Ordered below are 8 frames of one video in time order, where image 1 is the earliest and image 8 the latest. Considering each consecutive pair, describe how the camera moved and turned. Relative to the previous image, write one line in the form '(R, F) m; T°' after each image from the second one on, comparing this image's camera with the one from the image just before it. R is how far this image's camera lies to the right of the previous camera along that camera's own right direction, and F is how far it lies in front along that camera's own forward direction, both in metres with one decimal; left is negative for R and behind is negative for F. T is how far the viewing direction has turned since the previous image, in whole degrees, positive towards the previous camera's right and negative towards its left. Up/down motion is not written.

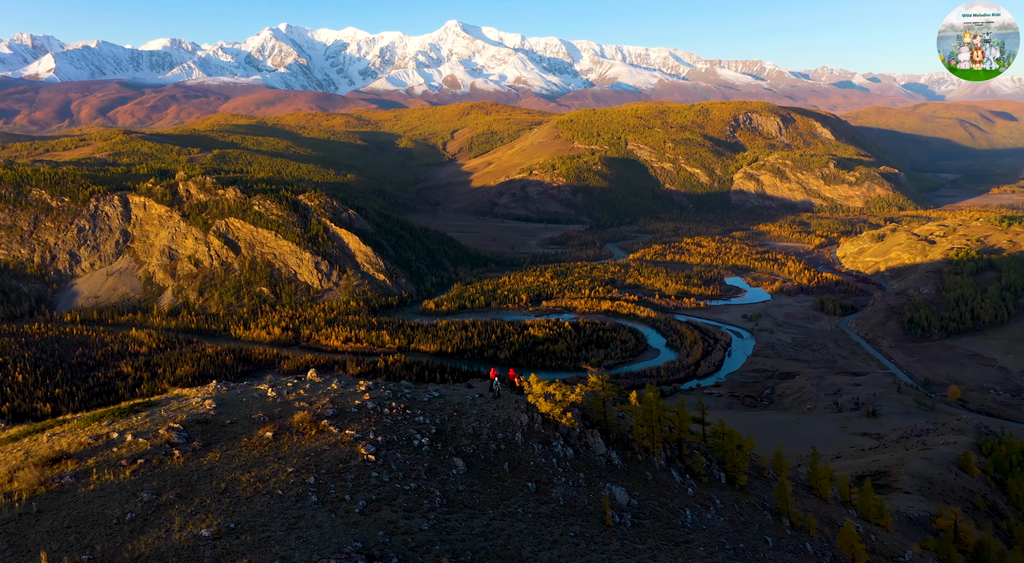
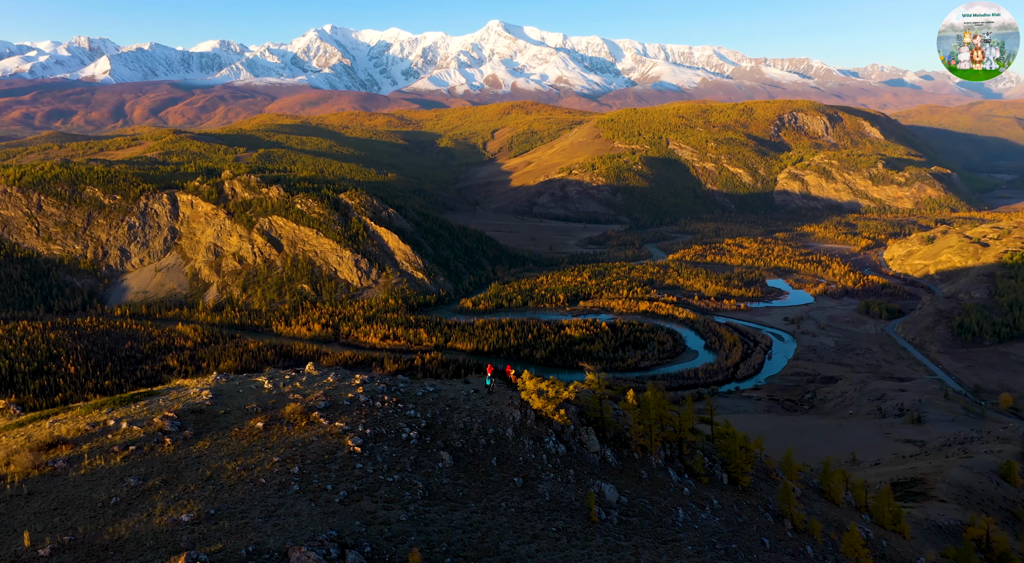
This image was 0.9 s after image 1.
(+0.7, 0.0) m; -2°
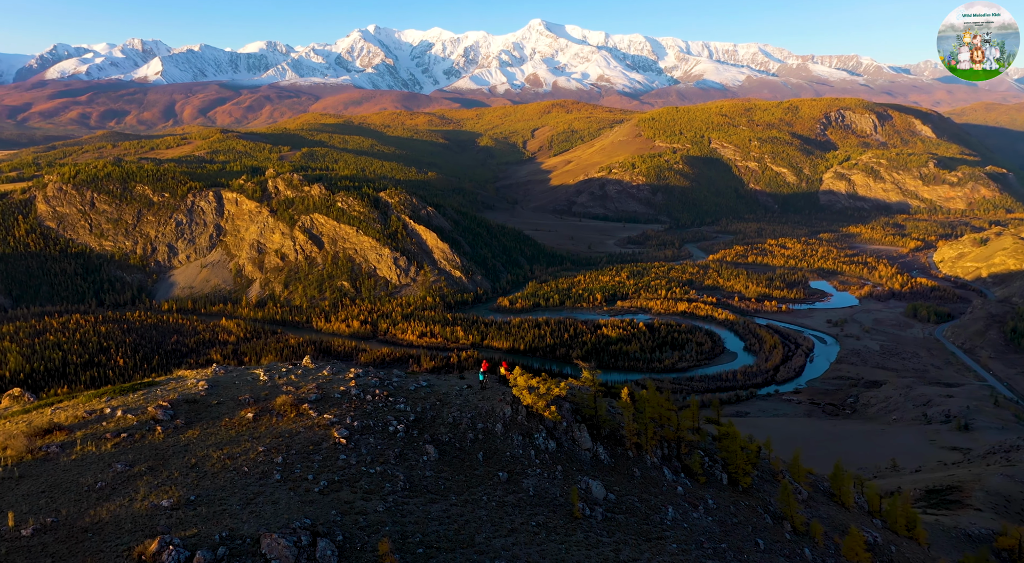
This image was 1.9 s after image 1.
(+0.8, -0.1) m; -2°
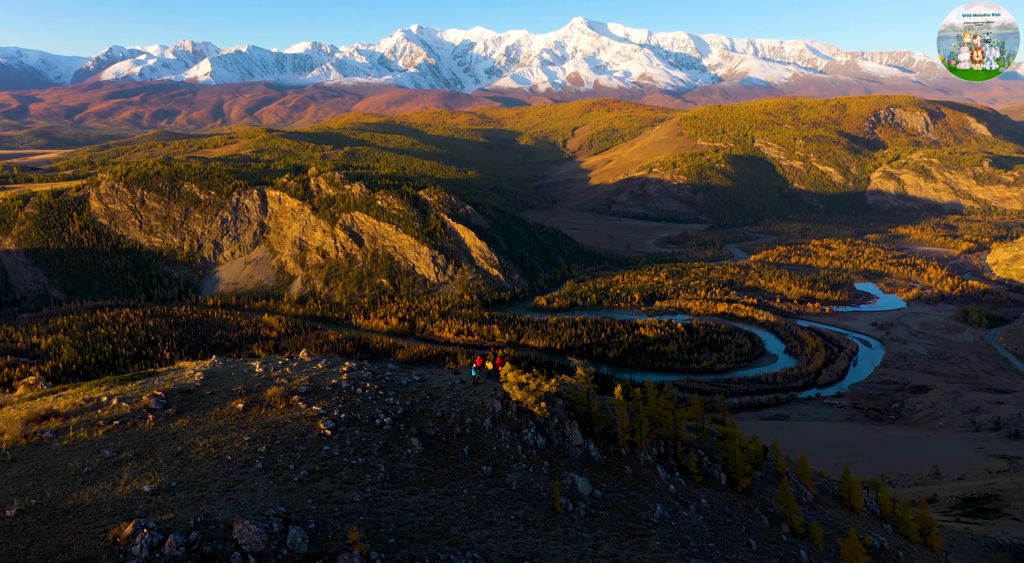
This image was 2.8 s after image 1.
(+0.8, -0.1) m; -2°
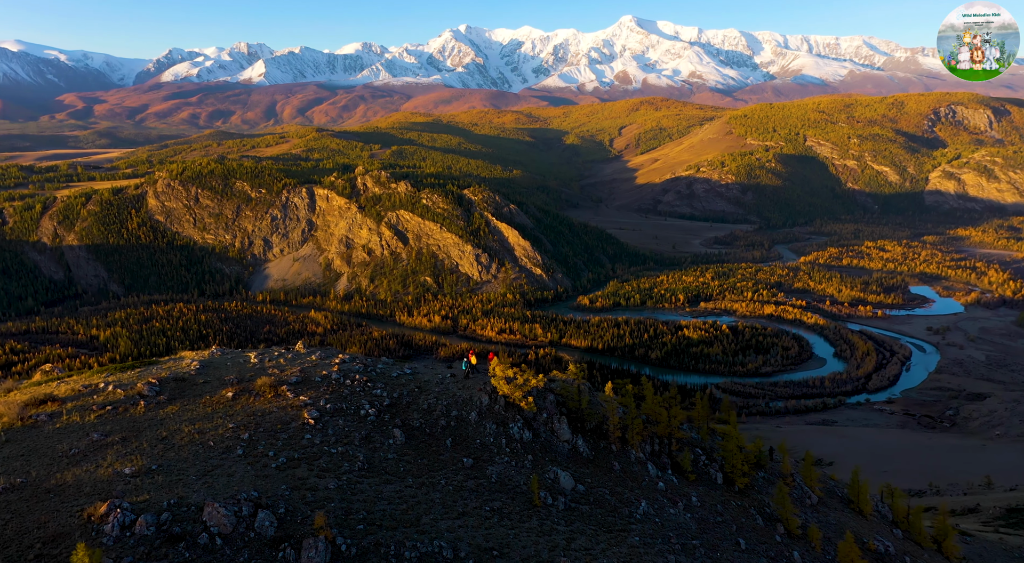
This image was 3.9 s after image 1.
(+0.9, -0.1) m; -2°
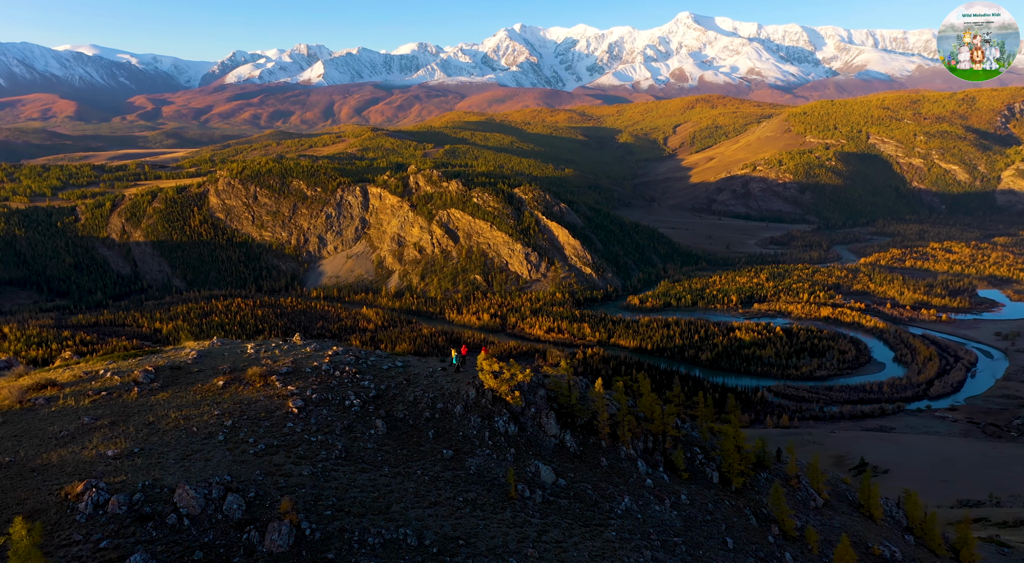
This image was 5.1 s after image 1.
(+1.0, -0.1) m; -3°
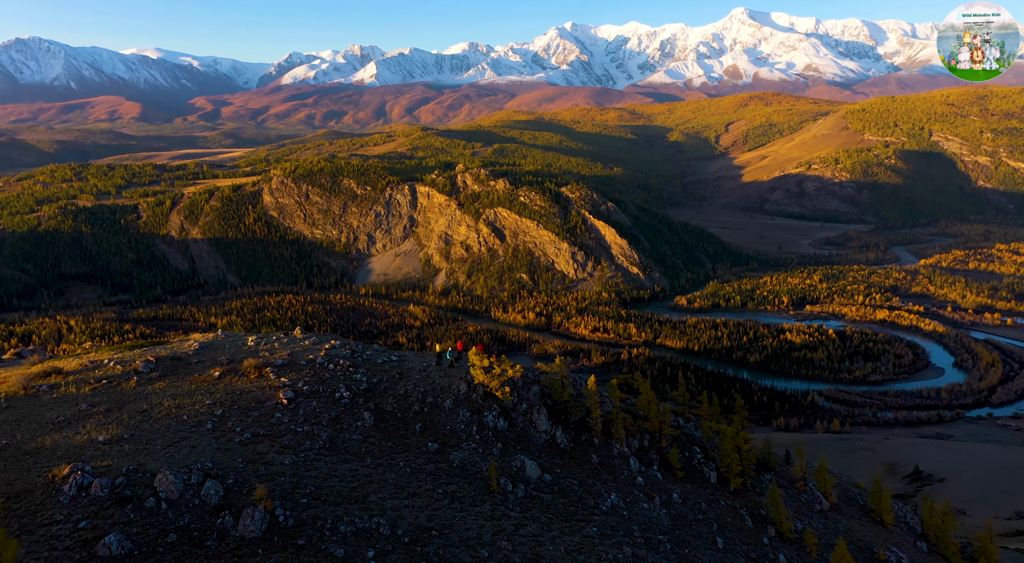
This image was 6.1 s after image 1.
(+0.9, -0.1) m; -3°
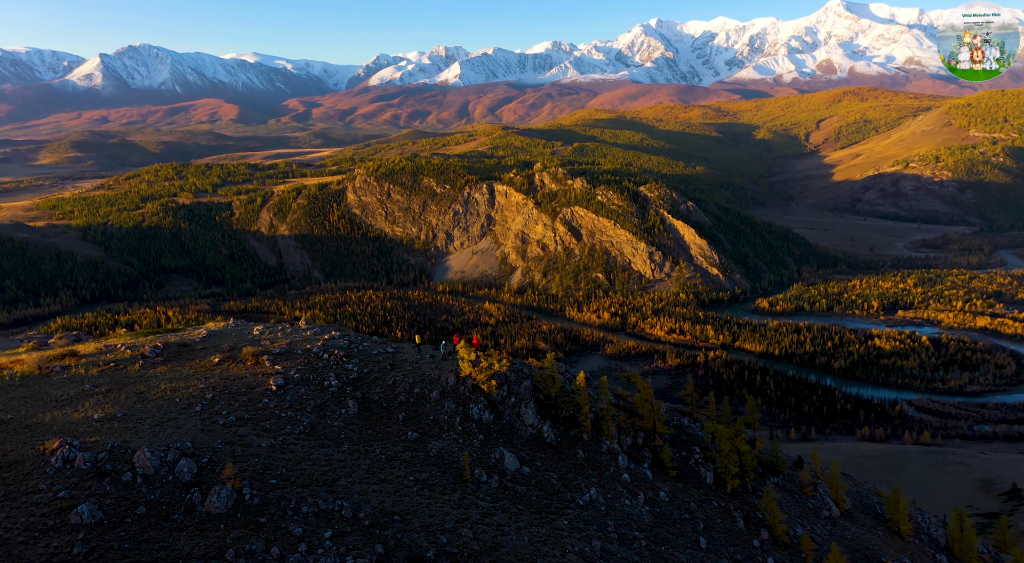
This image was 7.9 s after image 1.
(+1.5, -0.2) m; -5°
